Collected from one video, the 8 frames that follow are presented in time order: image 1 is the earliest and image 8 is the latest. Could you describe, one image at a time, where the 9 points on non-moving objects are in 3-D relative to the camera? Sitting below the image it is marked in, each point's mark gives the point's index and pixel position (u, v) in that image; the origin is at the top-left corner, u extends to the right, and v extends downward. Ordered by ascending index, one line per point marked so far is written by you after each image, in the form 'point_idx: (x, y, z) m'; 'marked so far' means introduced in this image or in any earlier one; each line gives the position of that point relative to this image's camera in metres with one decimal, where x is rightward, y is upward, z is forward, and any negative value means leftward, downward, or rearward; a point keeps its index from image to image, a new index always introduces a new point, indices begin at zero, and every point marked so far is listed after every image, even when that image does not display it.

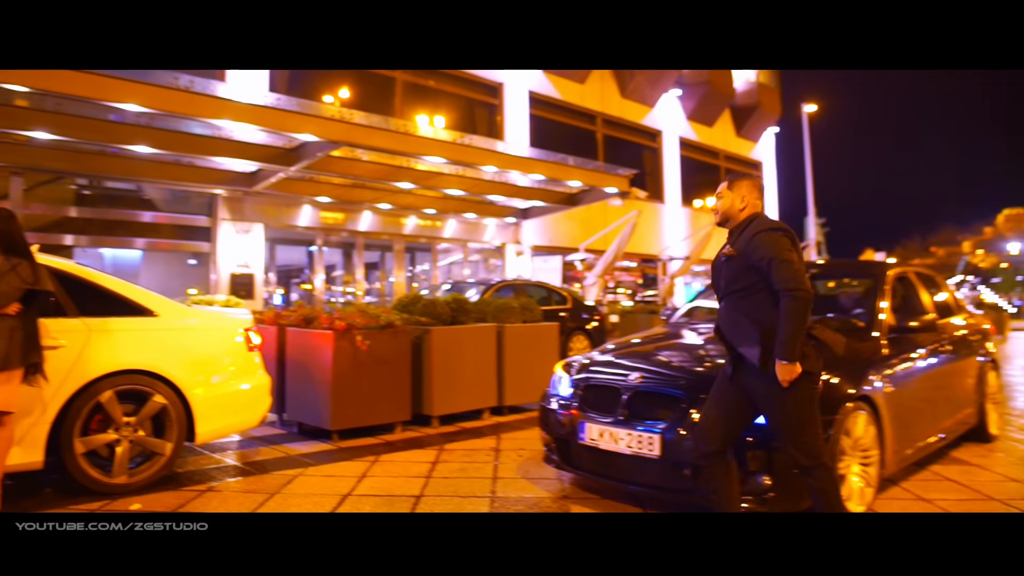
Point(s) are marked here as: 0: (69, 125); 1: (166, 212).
0: (-5.6, +2.0, +9.8) m
1: (-5.6, +1.2, +12.6) m
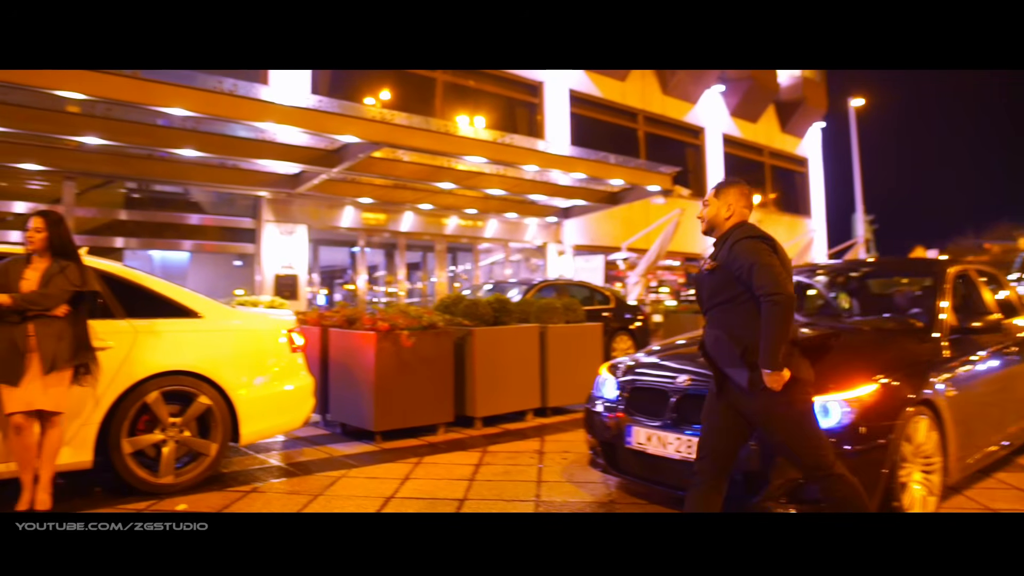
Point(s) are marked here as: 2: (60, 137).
0: (-5.0, +2.0, +10.0) m
1: (-5.0, +1.2, +12.8) m
2: (-5.7, +1.9, +9.9) m
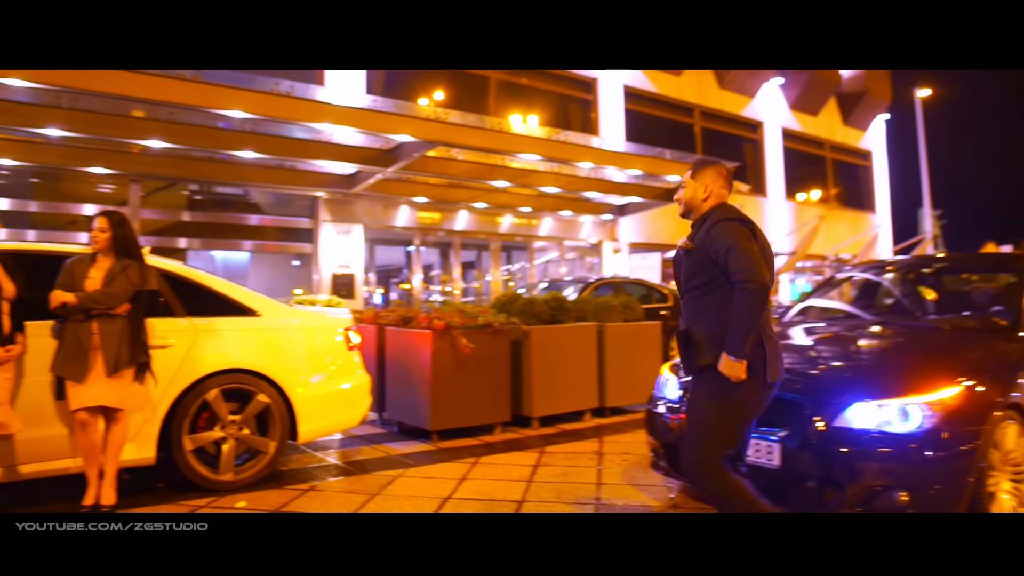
0: (-4.3, +2.0, +10.2) m
1: (-4.0, +1.2, +13.0) m
2: (-5.0, +1.9, +10.2) m
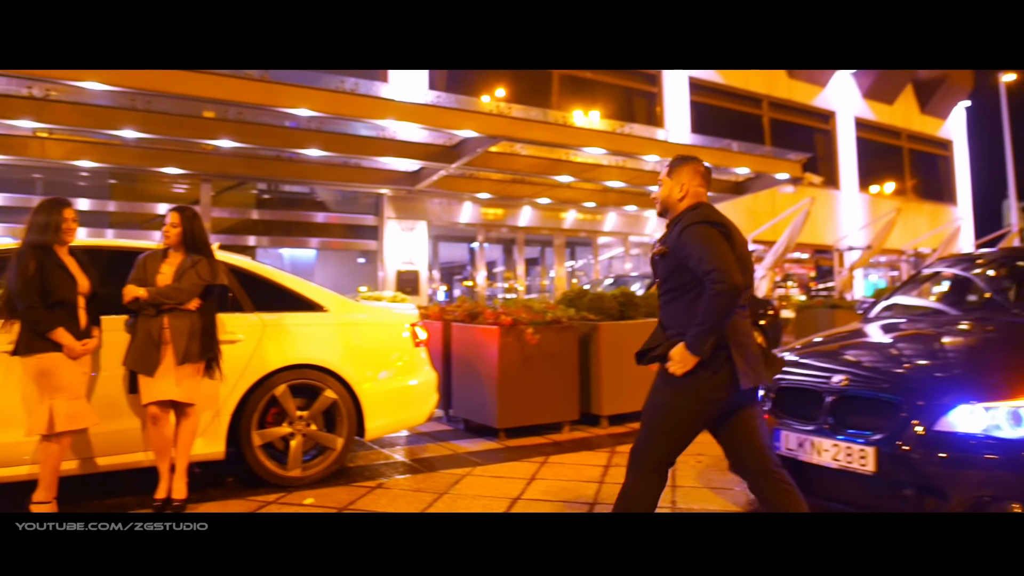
0: (-3.5, +2.1, +10.3) m
1: (-3.0, +1.3, +13.2) m
2: (-4.2, +1.9, +10.4) m
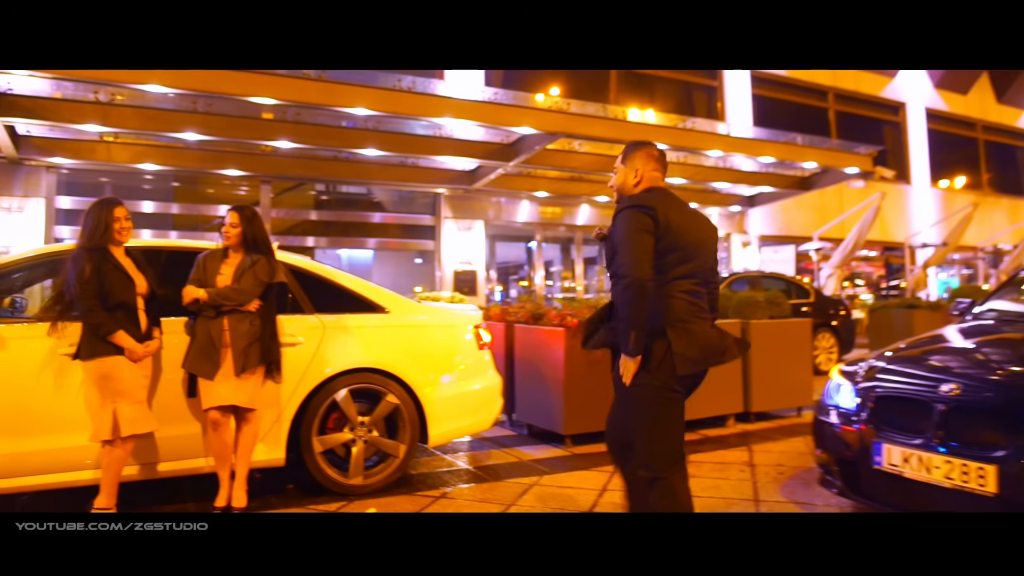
0: (-2.7, +2.1, +10.3) m
1: (-2.0, +1.3, +13.1) m
2: (-3.4, +1.9, +10.4) m
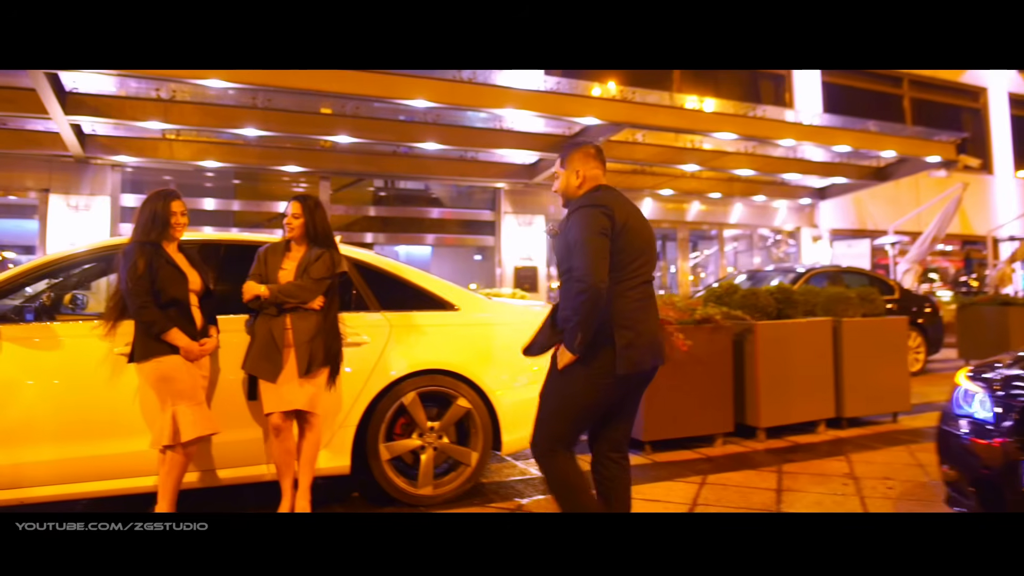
0: (-1.9, +2.1, +10.1) m
1: (-1.0, +1.3, +12.9) m
2: (-2.6, +2.0, +10.3) m
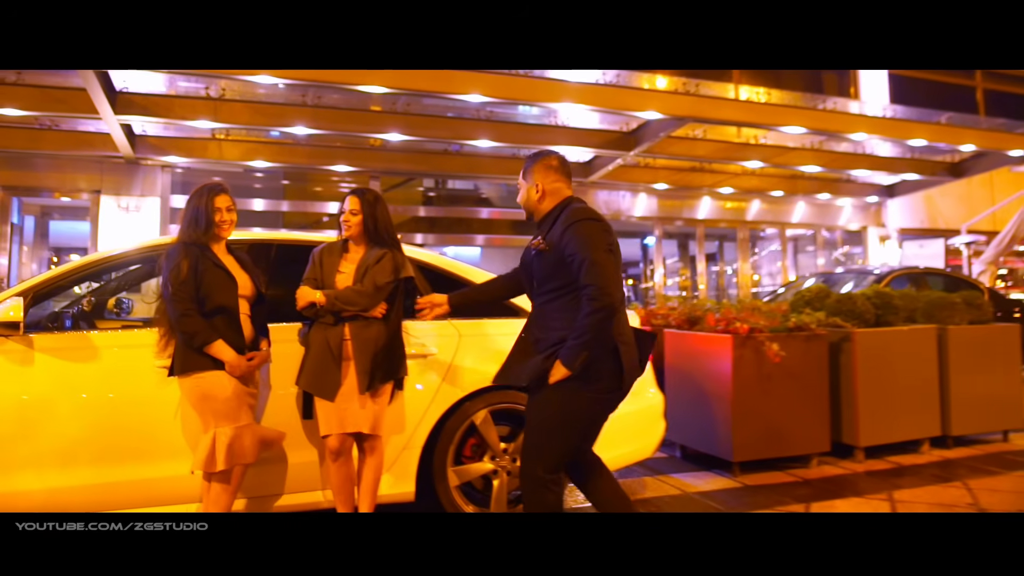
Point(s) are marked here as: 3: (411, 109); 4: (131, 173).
0: (-1.2, +2.1, +9.8) m
1: (-0.1, +1.3, +12.5) m
2: (-1.8, +1.9, +10.0) m
3: (-1.3, +2.2, +9.7) m
4: (-4.8, +1.5, +9.9) m
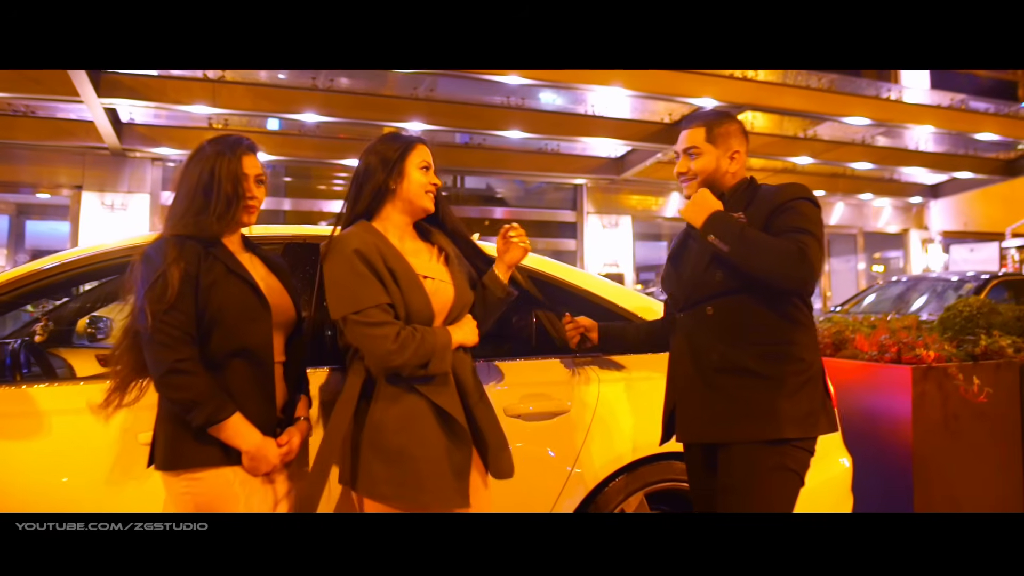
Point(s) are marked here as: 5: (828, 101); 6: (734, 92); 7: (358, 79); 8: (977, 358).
0: (-0.8, +2.0, +8.7) m
1: (+0.2, +1.2, +11.4) m
2: (-1.4, +1.9, +8.9) m
3: (-0.9, +2.1, +8.6) m
4: (-4.4, +1.4, +8.7) m
5: (+3.8, +2.3, +9.4) m
6: (+2.5, +2.2, +8.7) m
7: (-1.6, +2.2, +8.0) m
8: (+2.1, -0.3, +3.5) m
